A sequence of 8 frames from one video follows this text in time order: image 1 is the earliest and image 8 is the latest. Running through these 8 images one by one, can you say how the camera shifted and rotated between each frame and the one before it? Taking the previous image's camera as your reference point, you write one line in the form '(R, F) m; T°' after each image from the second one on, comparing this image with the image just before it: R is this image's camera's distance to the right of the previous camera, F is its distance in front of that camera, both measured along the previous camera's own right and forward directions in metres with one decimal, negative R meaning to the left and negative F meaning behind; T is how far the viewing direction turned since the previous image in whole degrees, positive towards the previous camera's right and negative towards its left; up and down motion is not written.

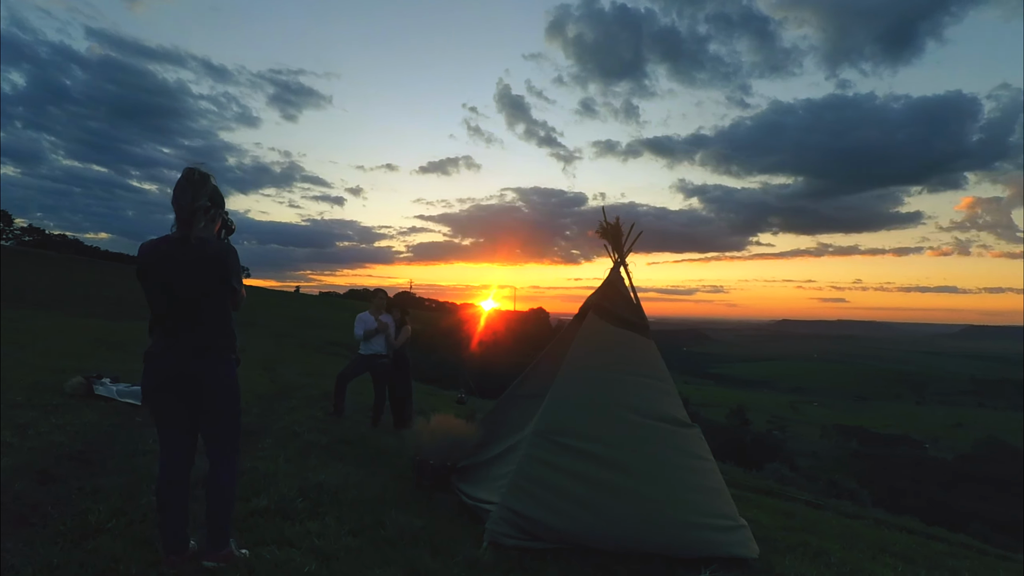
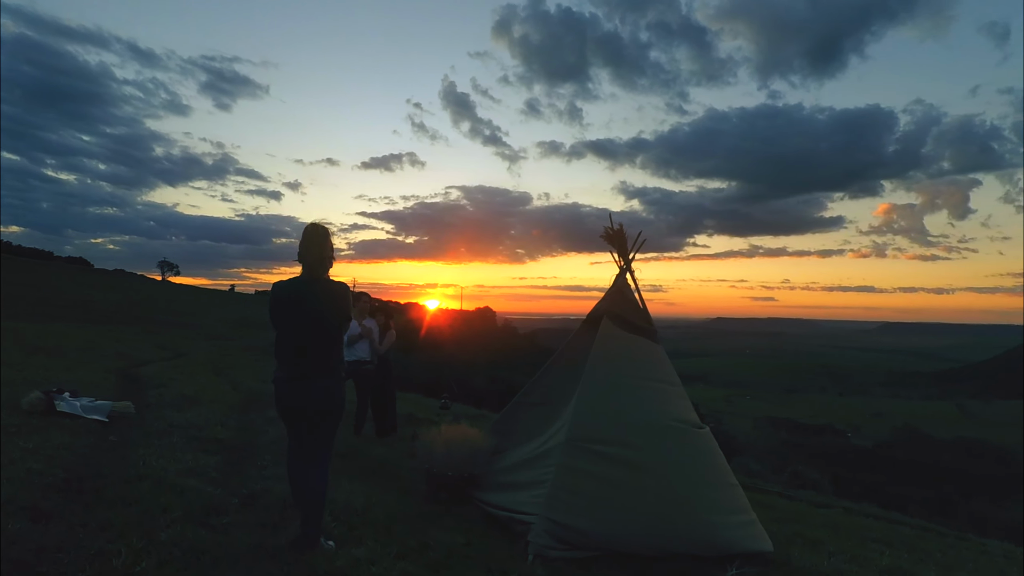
(-1.0, +0.3) m; +6°
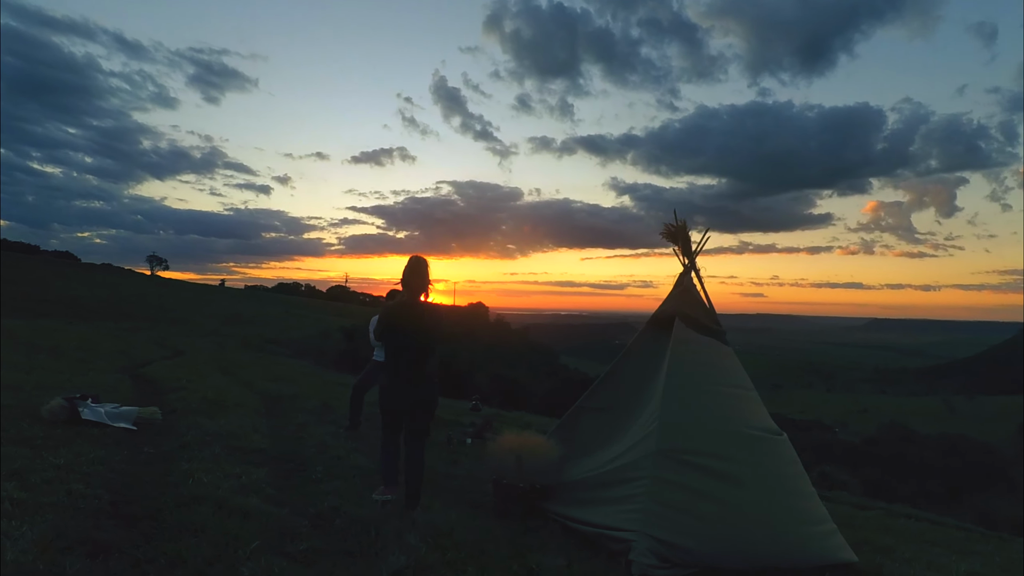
(-1.1, +0.7) m; +1°
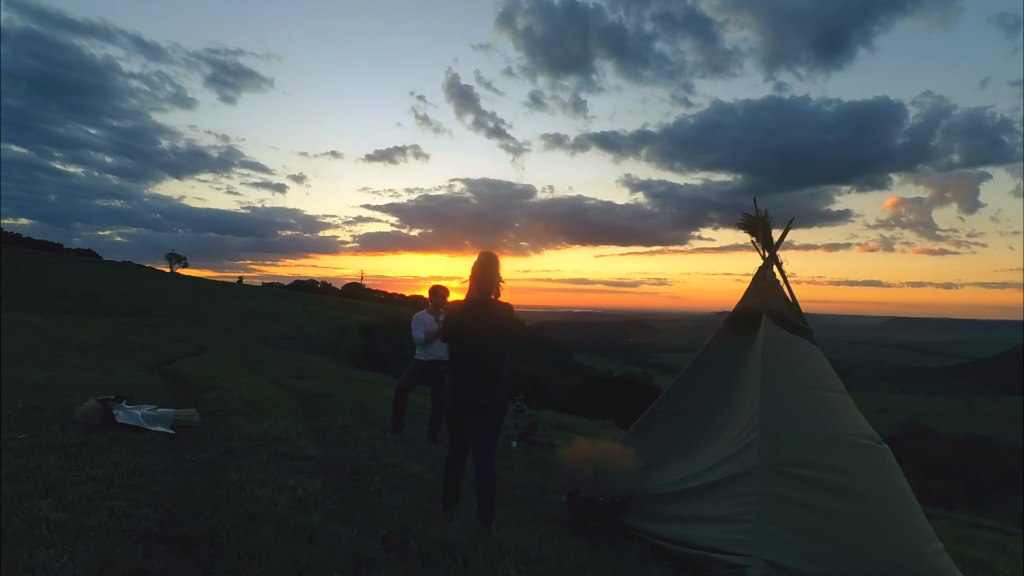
(-0.8, +0.7) m; -1°
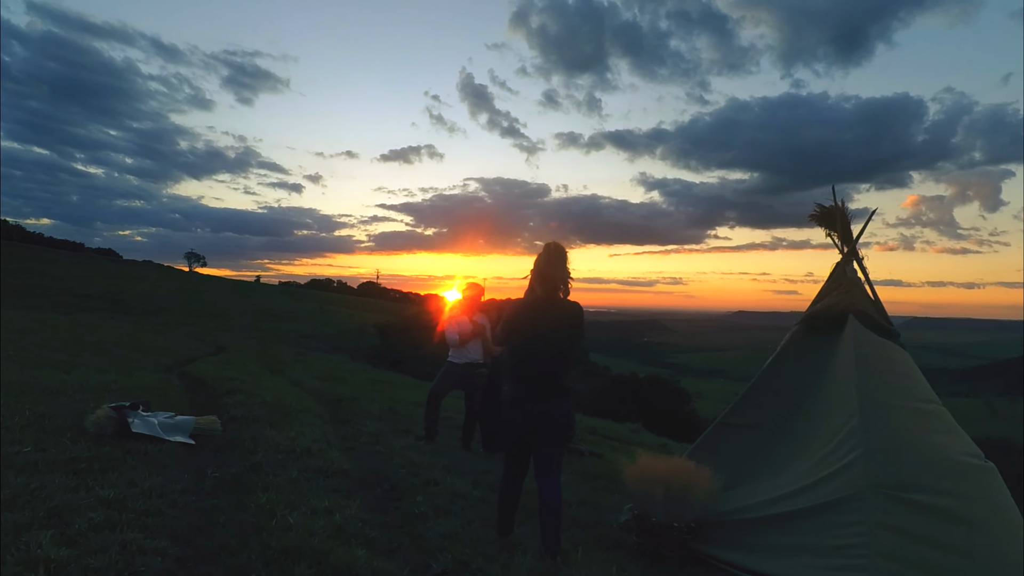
(-0.5, +0.8) m; -1°
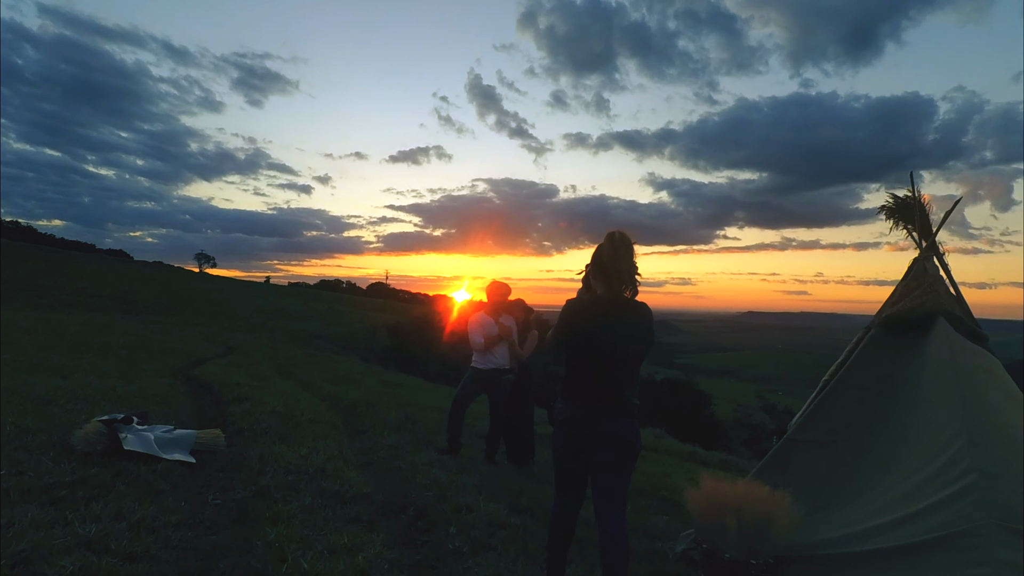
(-0.4, +0.8) m; -1°
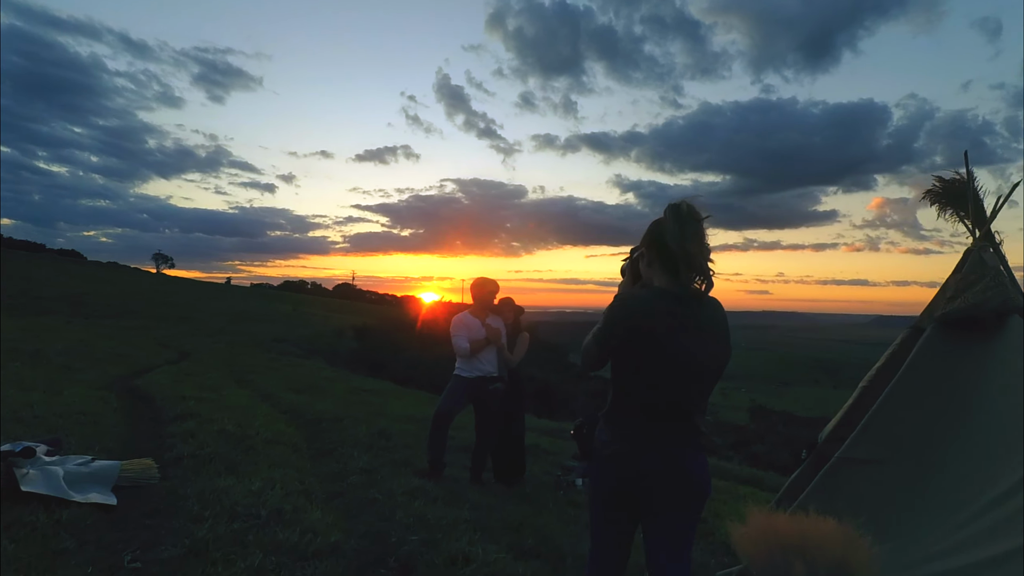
(-0.3, +1.1) m; +3°
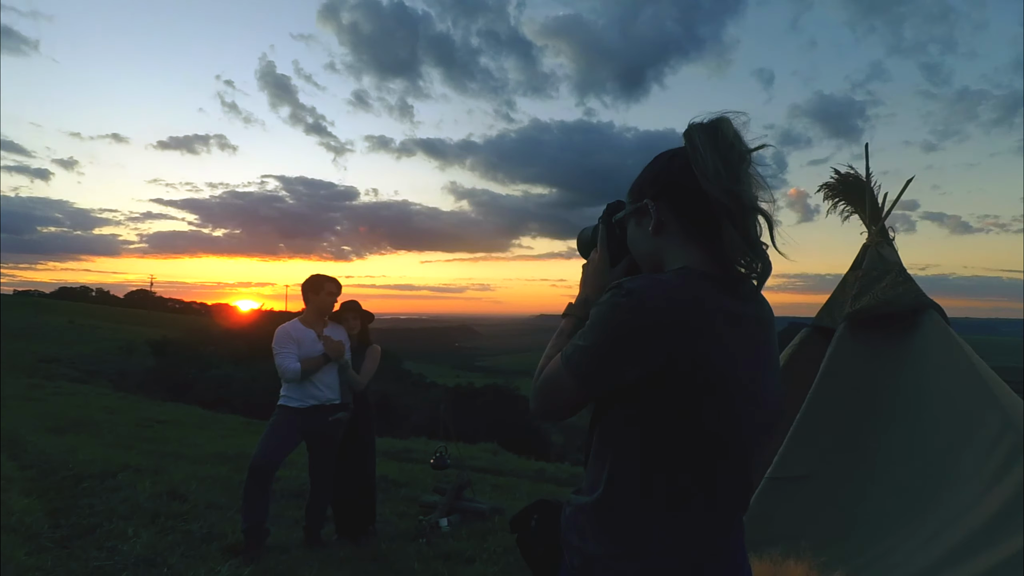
(-0.2, +1.5) m; +17°
